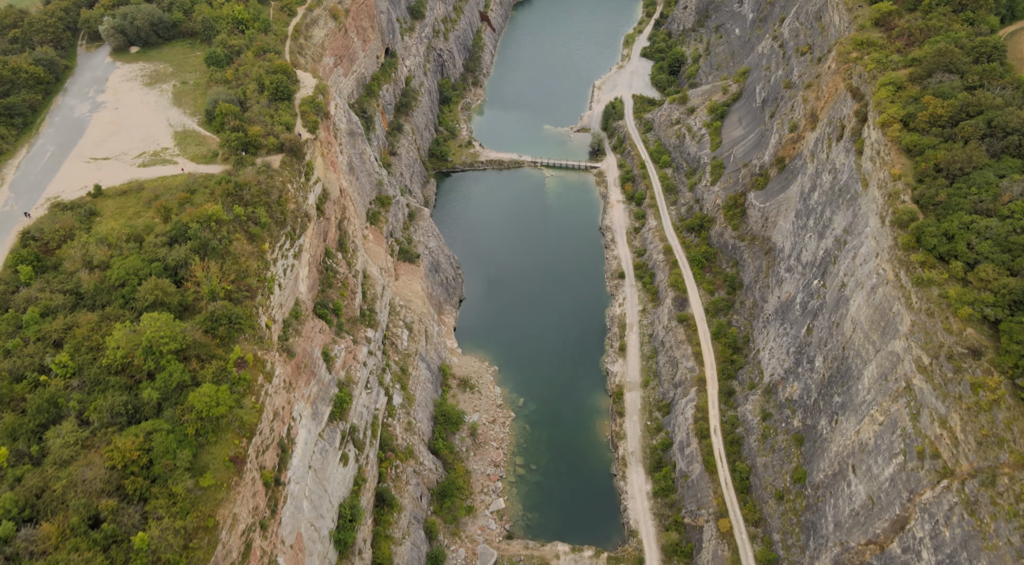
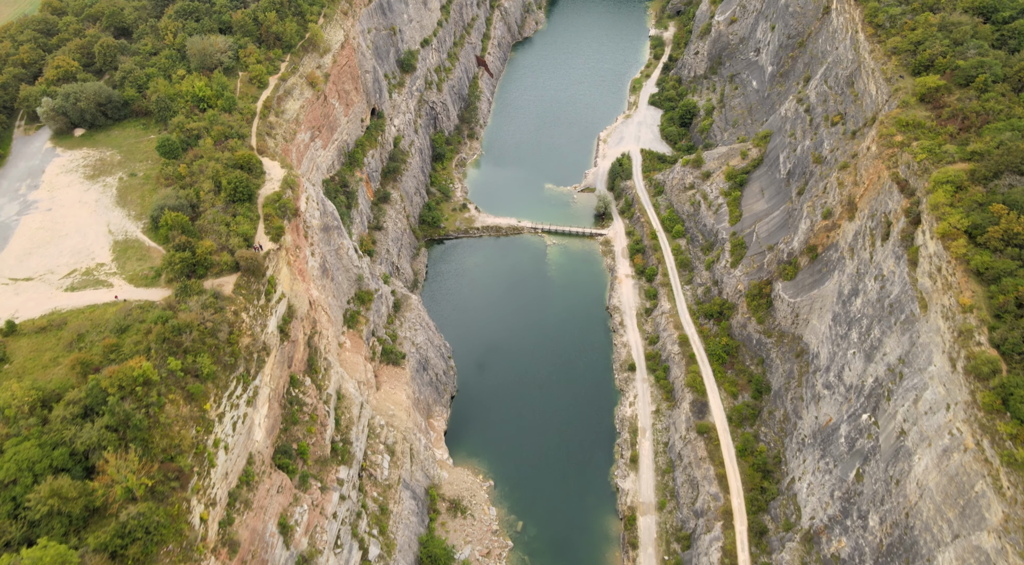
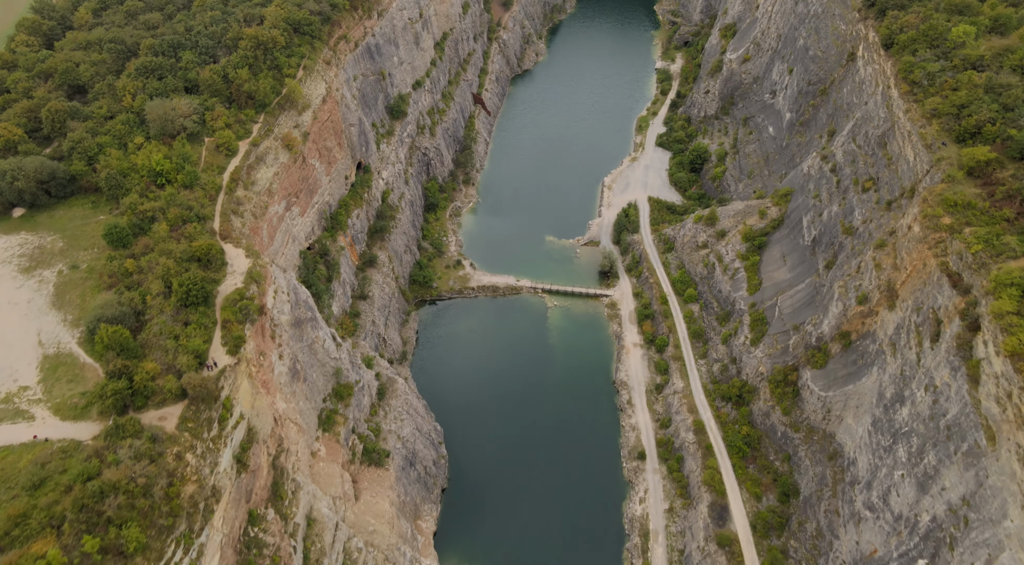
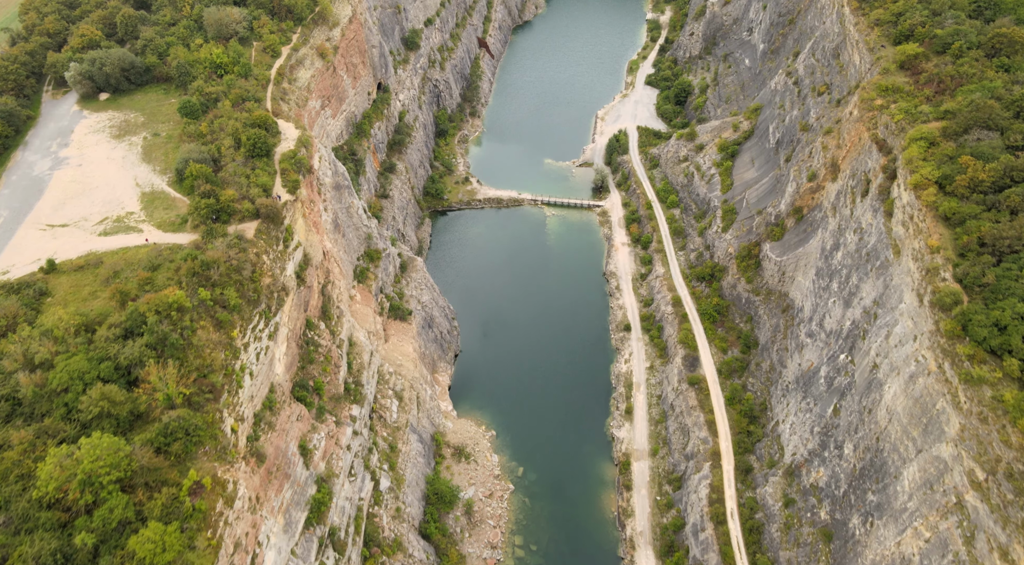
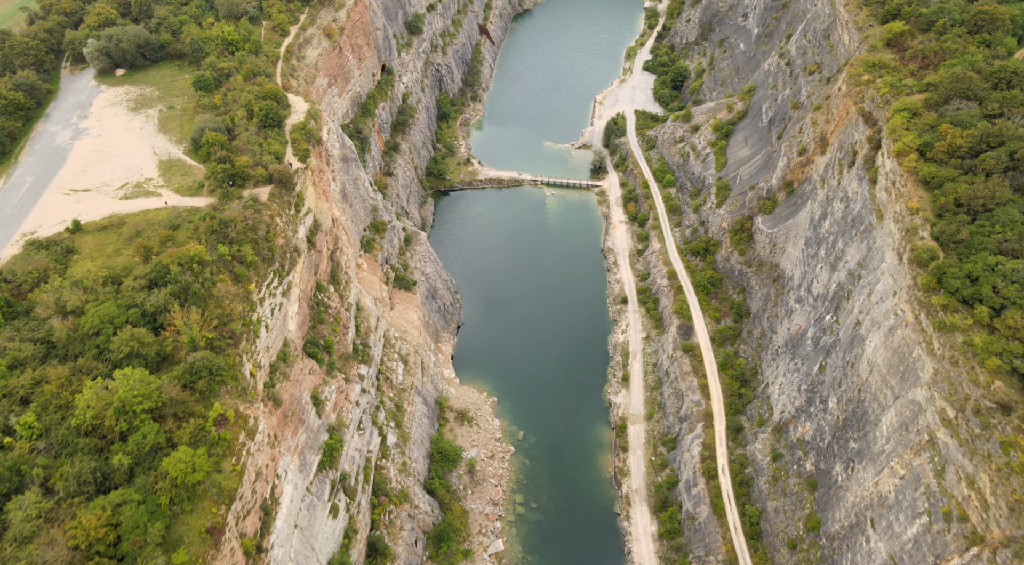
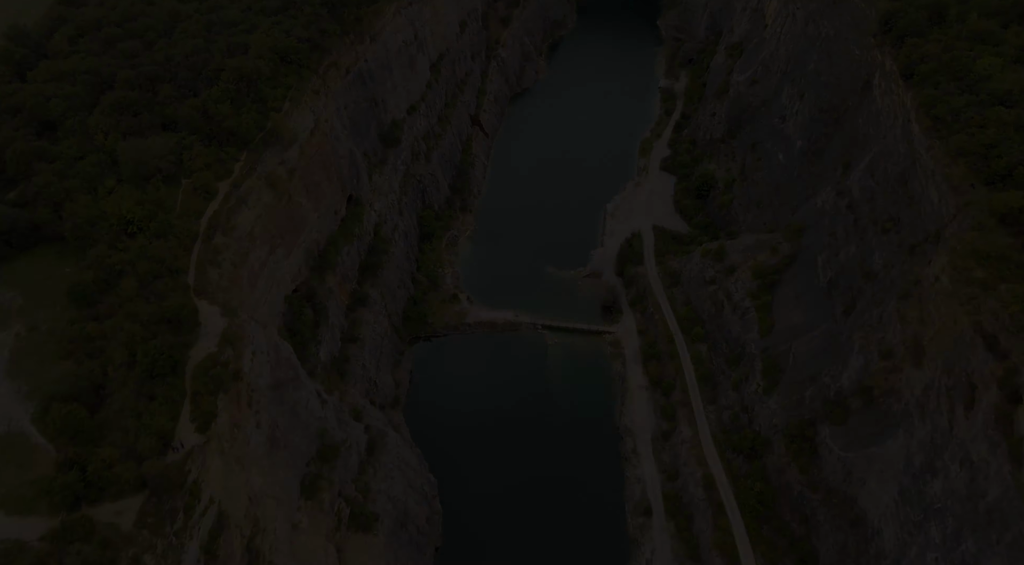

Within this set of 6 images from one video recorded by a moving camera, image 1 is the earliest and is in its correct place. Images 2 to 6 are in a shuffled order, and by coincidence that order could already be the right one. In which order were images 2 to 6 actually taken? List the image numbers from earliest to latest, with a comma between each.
5, 4, 2, 3, 6
